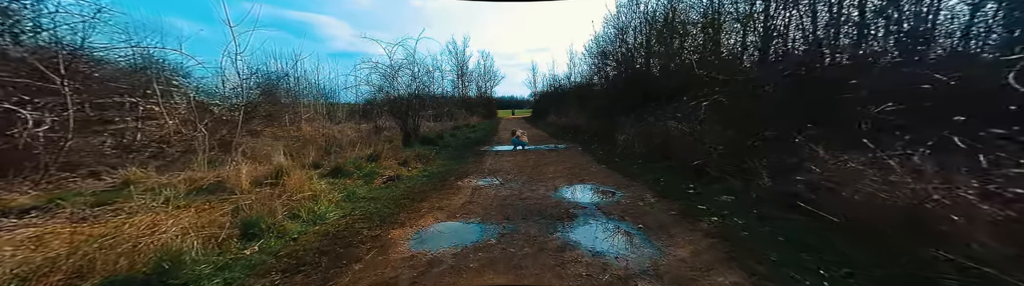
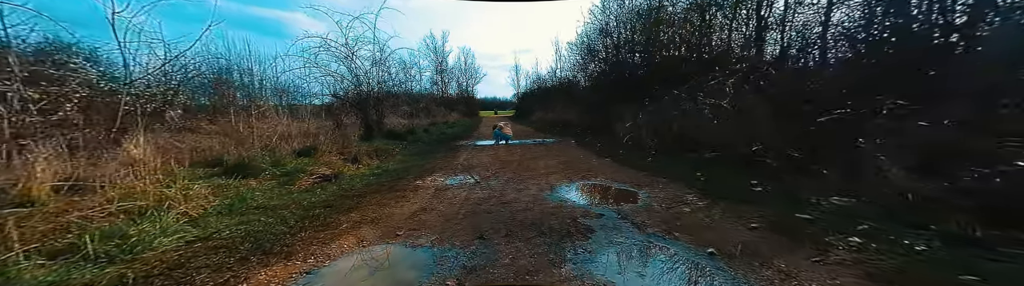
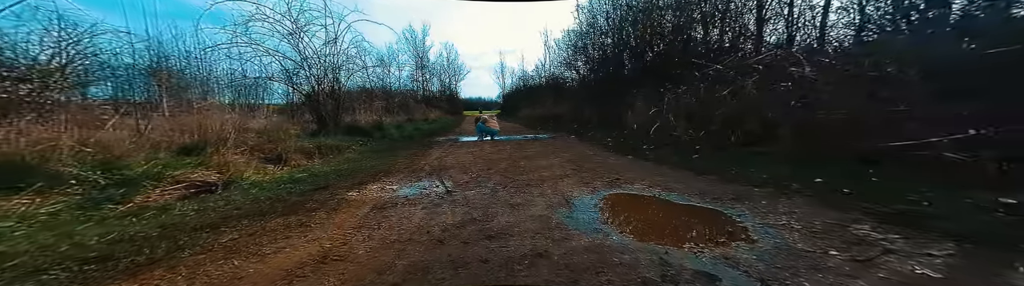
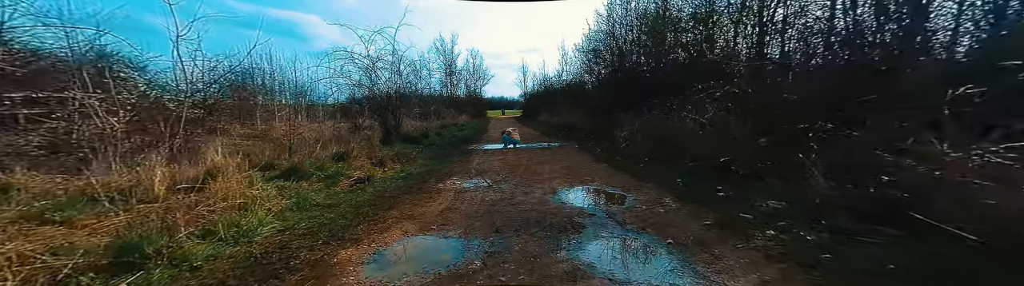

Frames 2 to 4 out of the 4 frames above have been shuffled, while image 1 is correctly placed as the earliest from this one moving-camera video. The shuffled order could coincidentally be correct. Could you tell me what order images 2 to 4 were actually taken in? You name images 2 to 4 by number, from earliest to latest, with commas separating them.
4, 2, 3
